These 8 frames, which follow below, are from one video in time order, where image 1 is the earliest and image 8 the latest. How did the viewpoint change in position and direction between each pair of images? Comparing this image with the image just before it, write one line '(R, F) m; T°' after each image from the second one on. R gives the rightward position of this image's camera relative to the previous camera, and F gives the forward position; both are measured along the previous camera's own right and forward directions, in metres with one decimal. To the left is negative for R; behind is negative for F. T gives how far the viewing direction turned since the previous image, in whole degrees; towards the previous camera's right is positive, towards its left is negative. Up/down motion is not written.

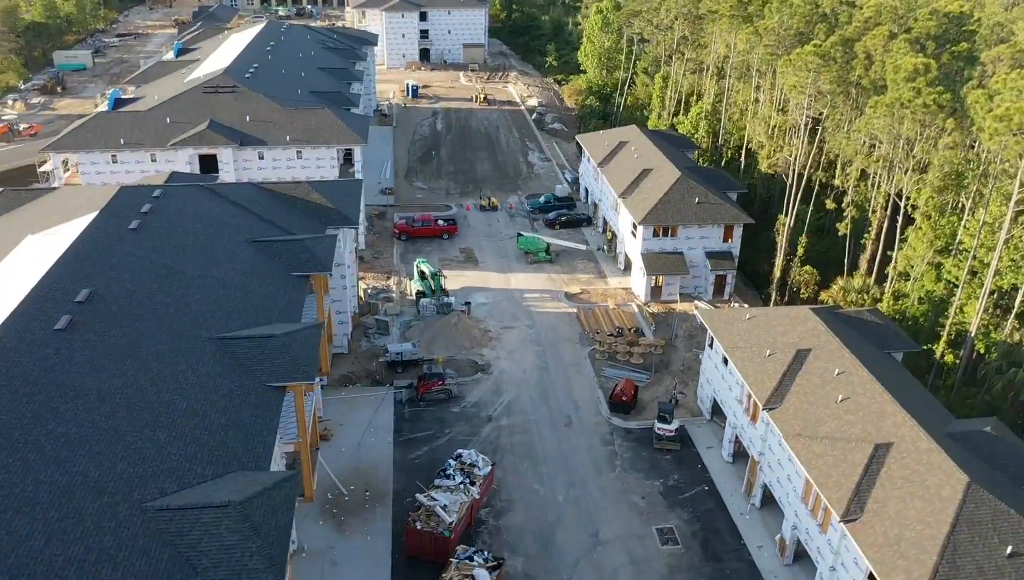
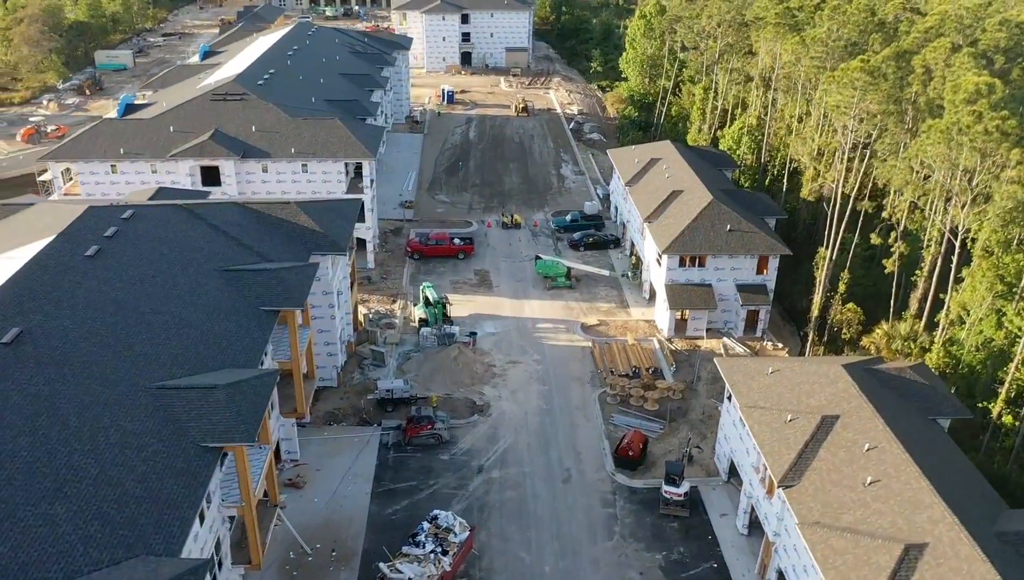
(+2.2, +3.5) m; -4°
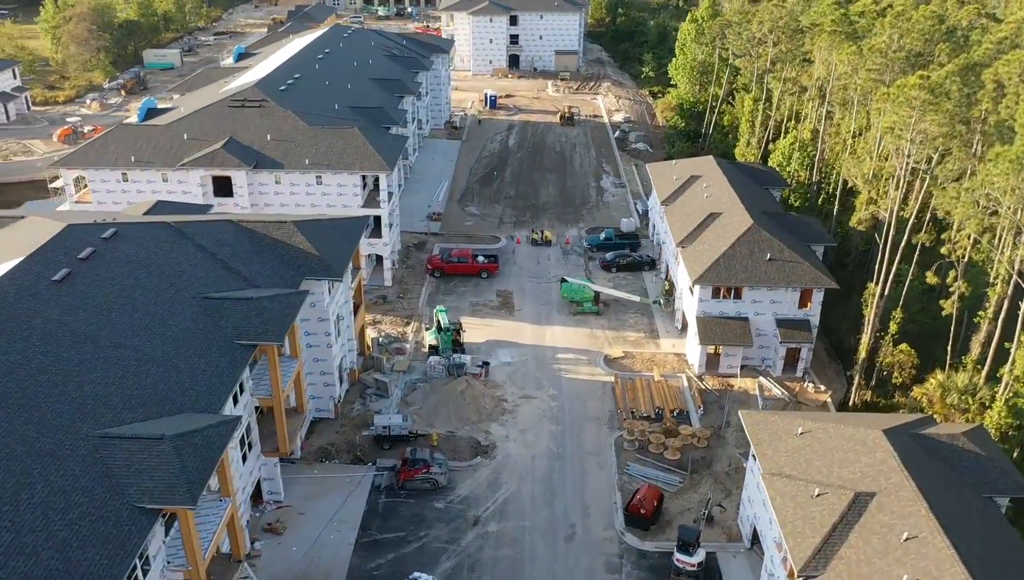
(+1.8, +3.0) m; -4°
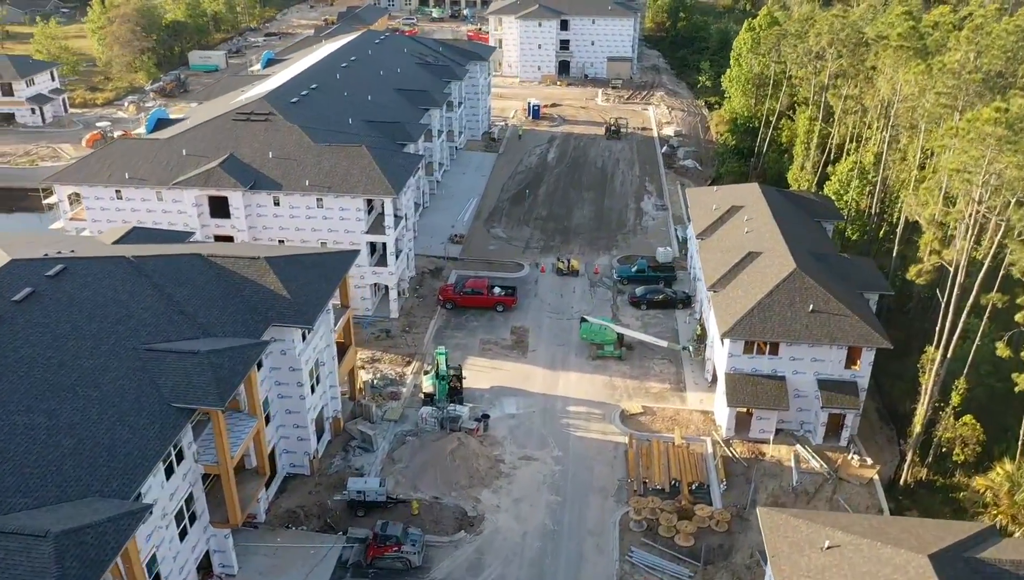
(+2.3, +4.1) m; -4°
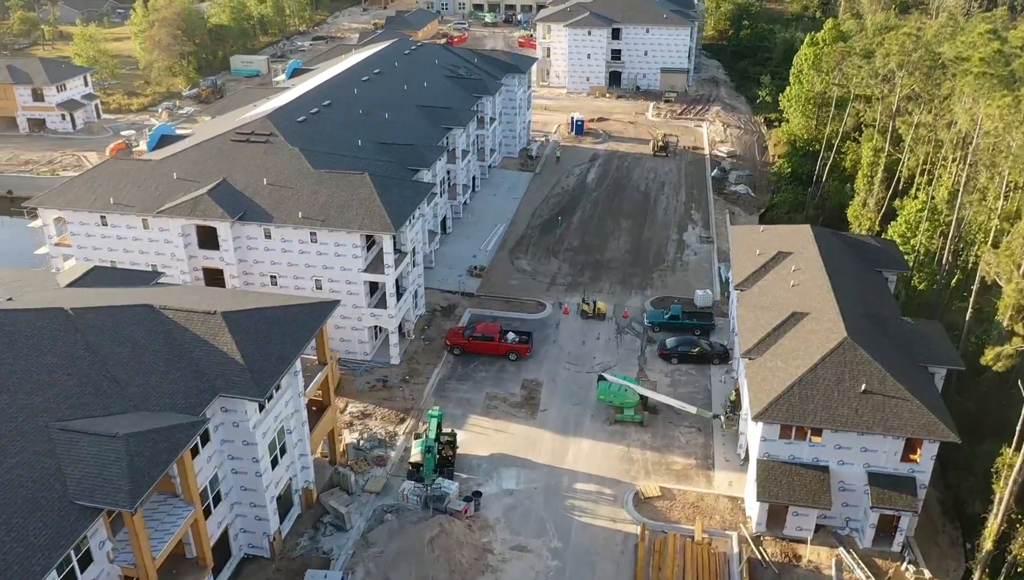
(+2.0, +4.4) m; -4°
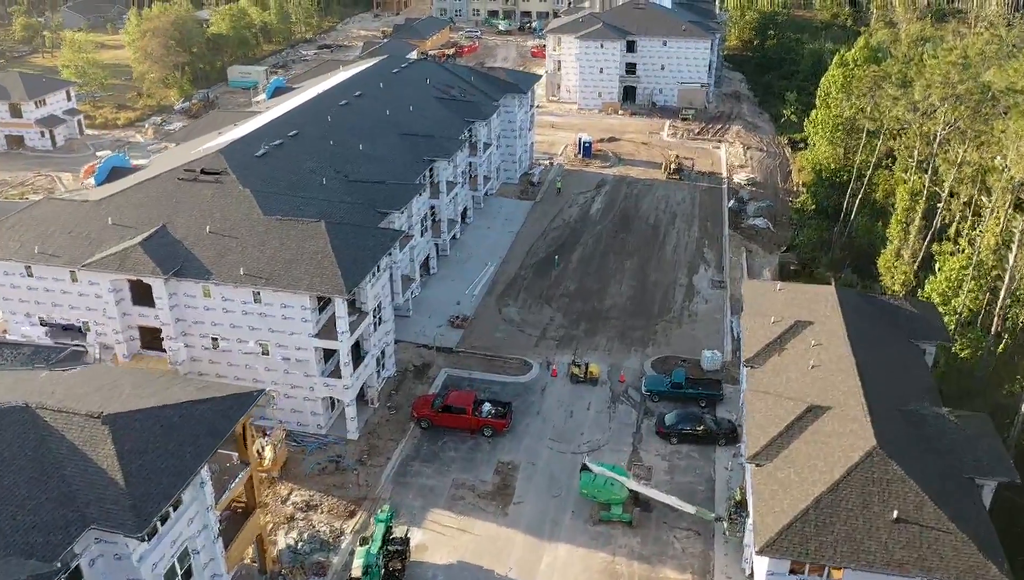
(+1.9, +4.9) m; -2°
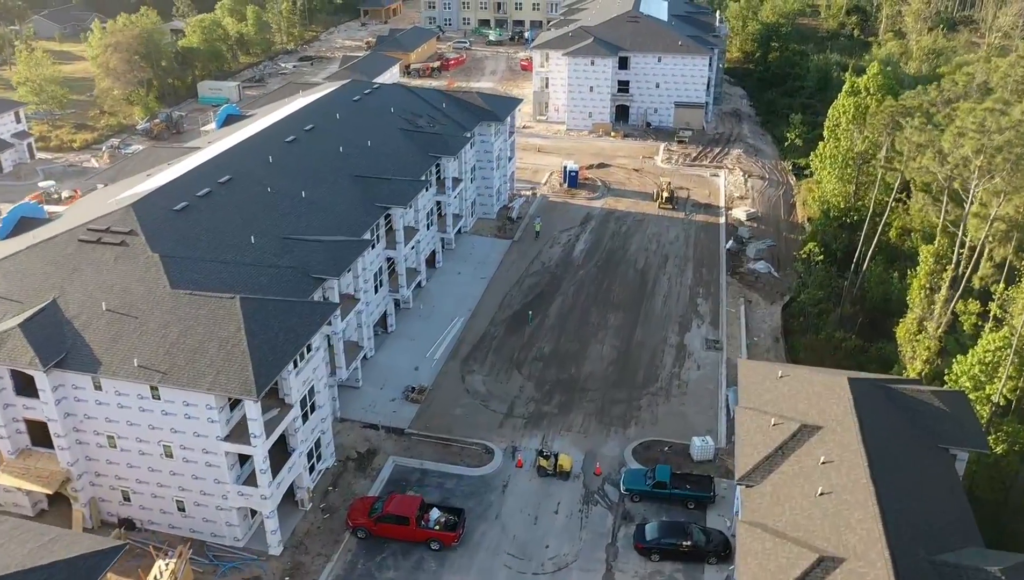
(+1.7, +5.2) m; 0°
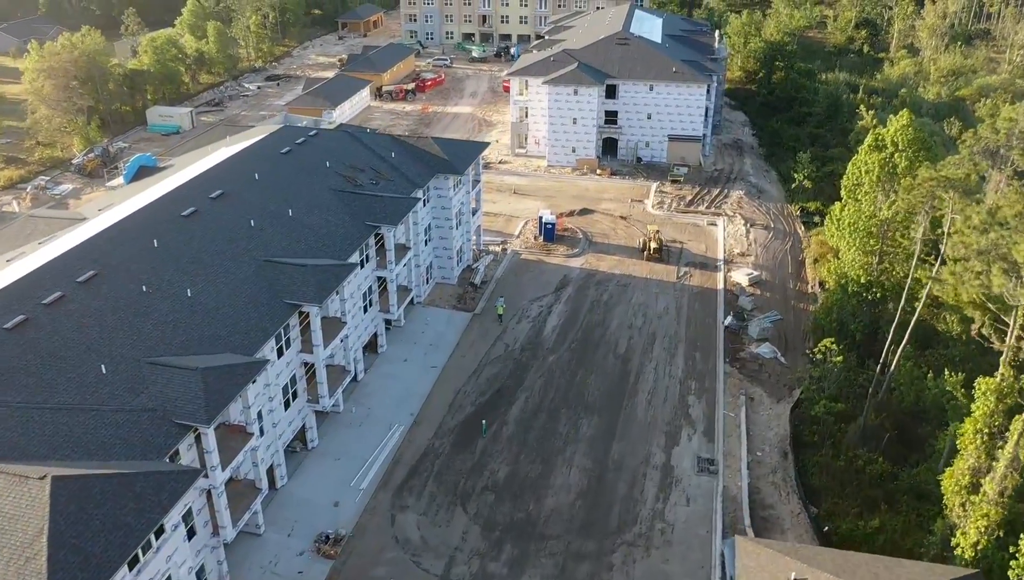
(+2.0, +7.5) m; 0°
